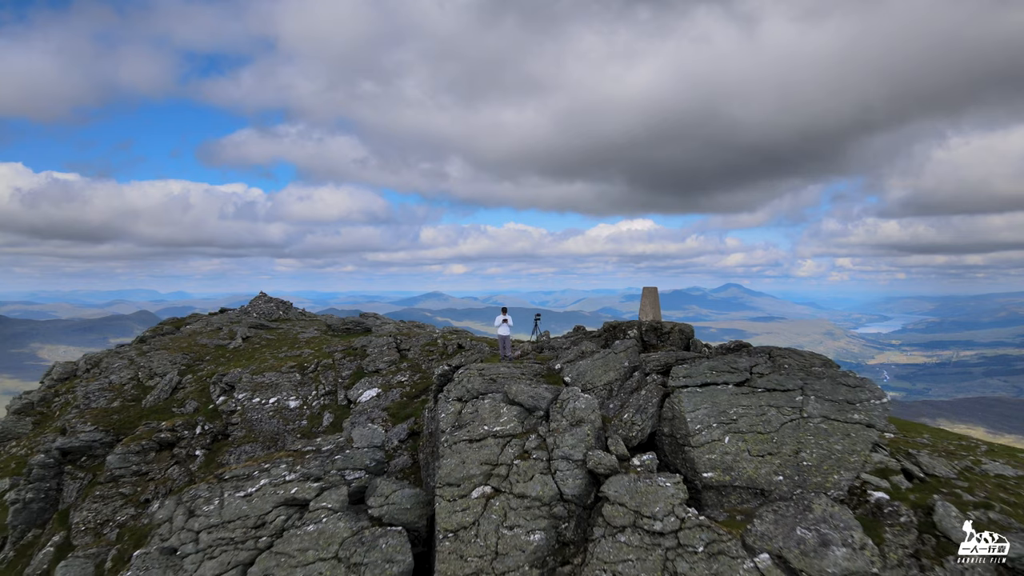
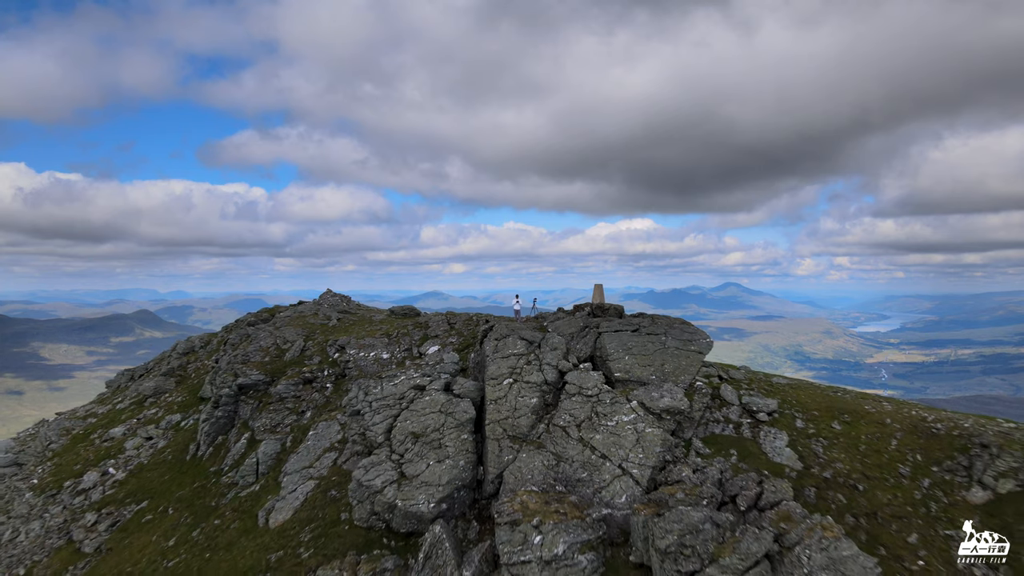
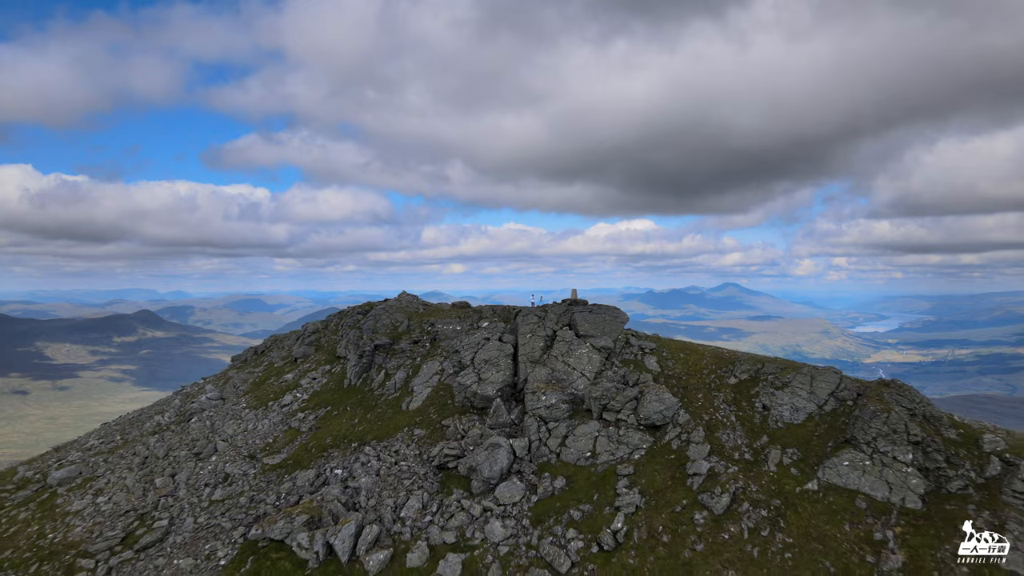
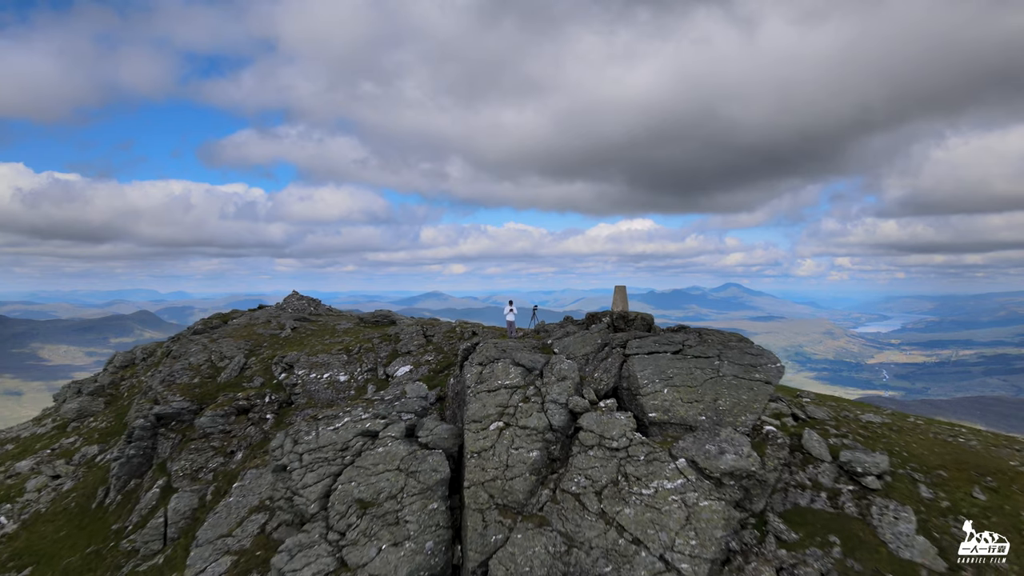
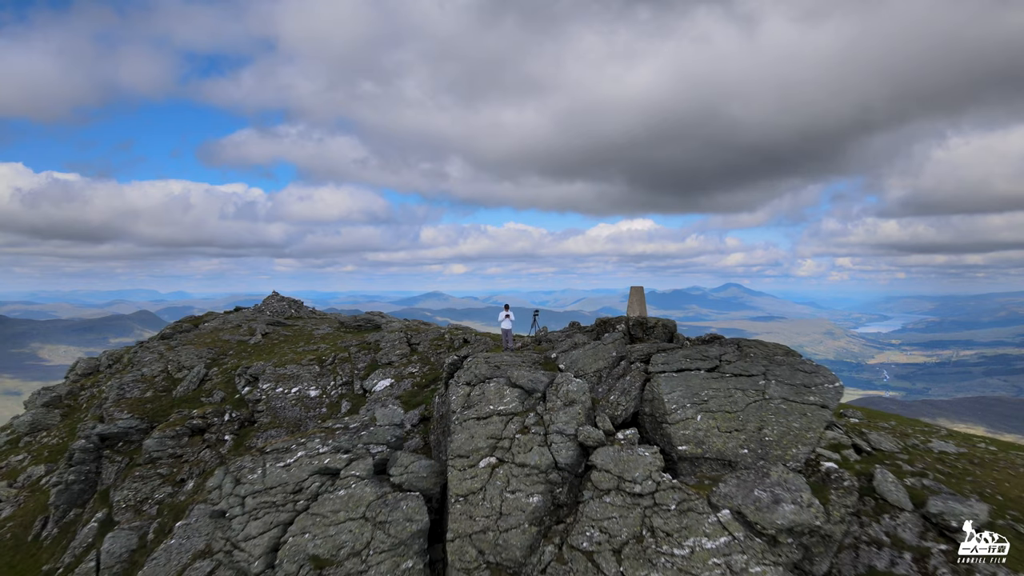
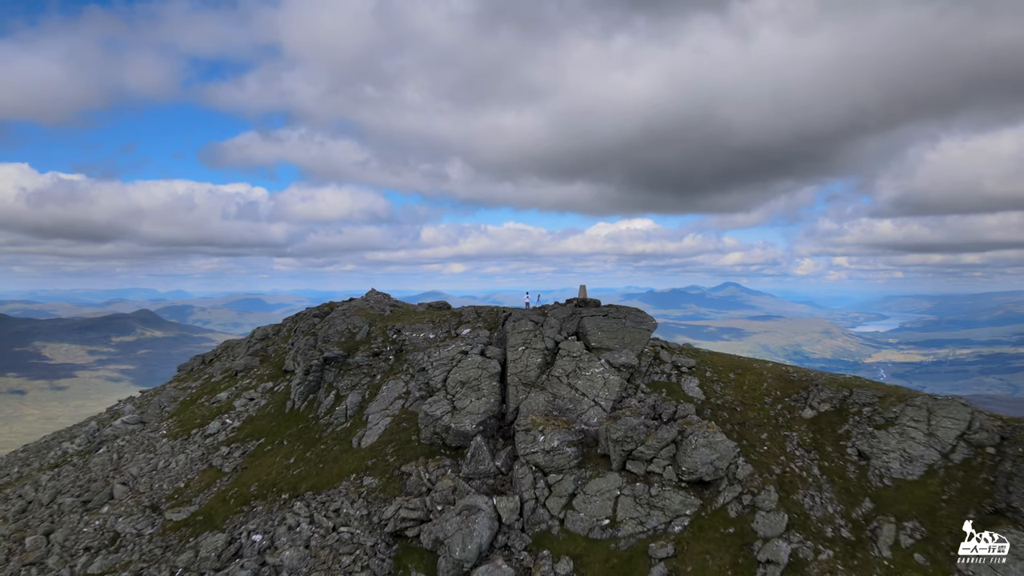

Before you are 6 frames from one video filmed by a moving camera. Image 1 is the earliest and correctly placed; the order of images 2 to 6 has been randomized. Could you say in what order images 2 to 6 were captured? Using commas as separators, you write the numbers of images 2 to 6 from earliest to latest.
5, 4, 2, 6, 3
